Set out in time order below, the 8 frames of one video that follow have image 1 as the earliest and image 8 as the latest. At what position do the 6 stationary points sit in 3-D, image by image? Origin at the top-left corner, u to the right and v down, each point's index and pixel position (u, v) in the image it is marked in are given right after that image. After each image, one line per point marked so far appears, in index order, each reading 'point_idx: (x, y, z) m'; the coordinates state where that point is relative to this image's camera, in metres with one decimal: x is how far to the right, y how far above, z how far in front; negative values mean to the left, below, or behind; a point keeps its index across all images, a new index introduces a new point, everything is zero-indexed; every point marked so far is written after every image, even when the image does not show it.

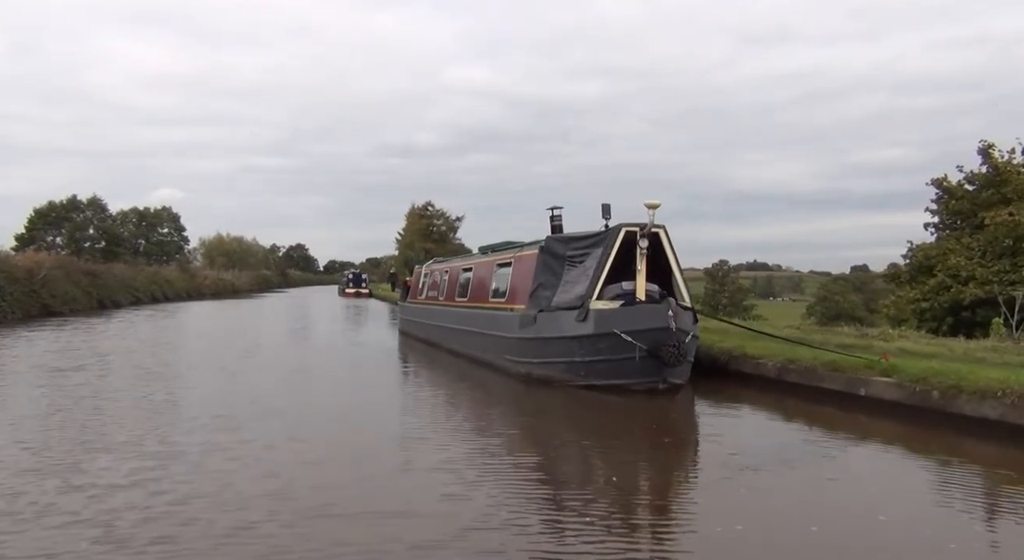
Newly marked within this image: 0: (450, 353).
0: (-1.2, -1.5, +17.9) m
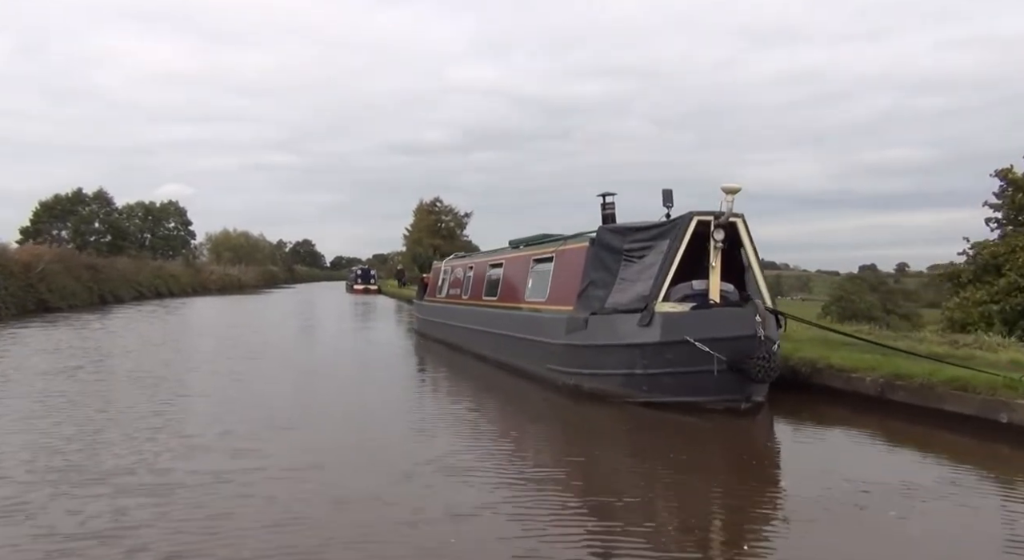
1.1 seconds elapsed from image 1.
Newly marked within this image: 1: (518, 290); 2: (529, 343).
0: (-0.6, -1.4, +16.3) m
1: (+0.1, -0.2, +14.1) m
2: (+0.3, -0.9, +12.5) m
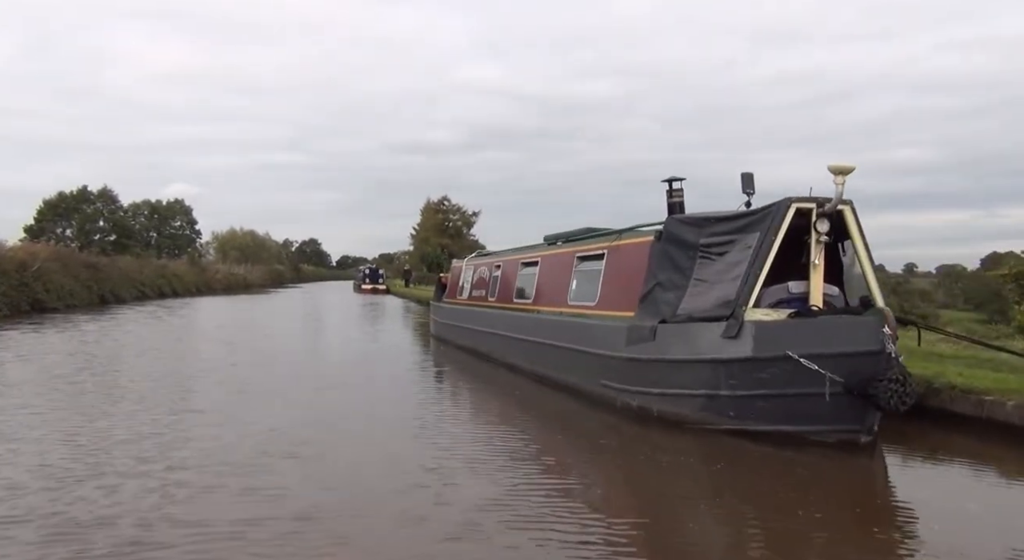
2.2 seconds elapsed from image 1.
0: (-0.1, -1.4, +14.5) m
1: (+0.7, -0.2, +12.4) m
2: (+0.8, -0.9, +10.8) m
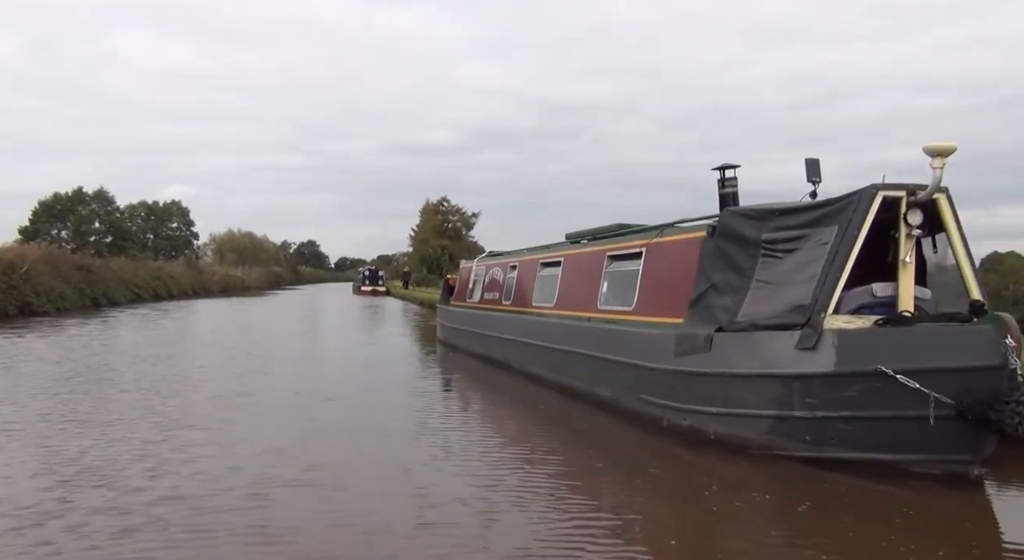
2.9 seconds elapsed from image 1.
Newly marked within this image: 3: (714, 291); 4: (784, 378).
0: (+0.2, -1.5, +13.4) m
1: (+1.0, -0.2, +11.2) m
2: (+1.1, -0.9, +9.6) m
3: (+1.8, -0.1, +7.9) m
4: (+2.1, -0.8, +6.9) m
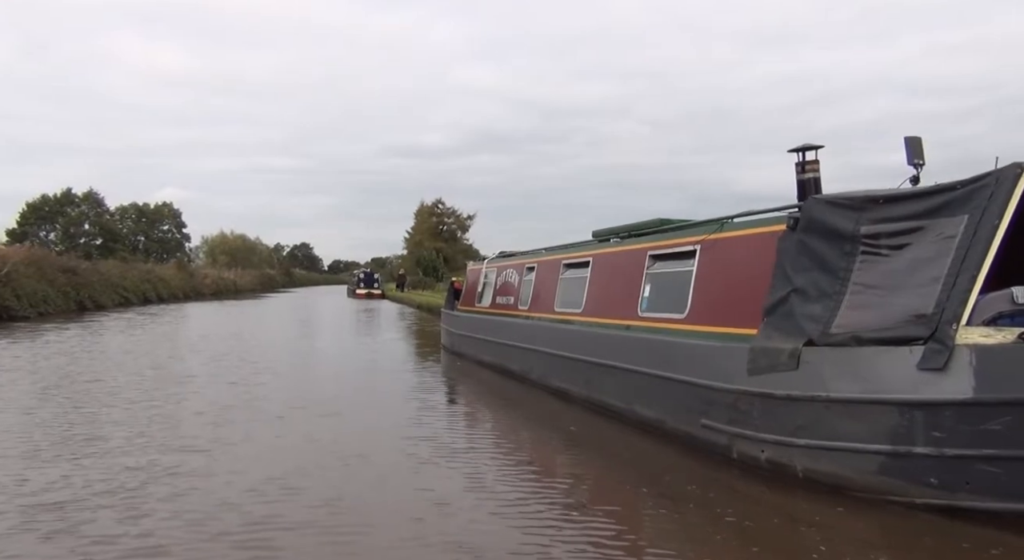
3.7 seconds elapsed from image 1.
0: (+0.5, -1.5, +12.0) m
1: (+1.2, -0.2, +9.9) m
2: (+1.4, -1.0, +8.2) m
3: (+2.1, -0.1, +6.6) m
4: (+2.4, -0.8, +5.5) m
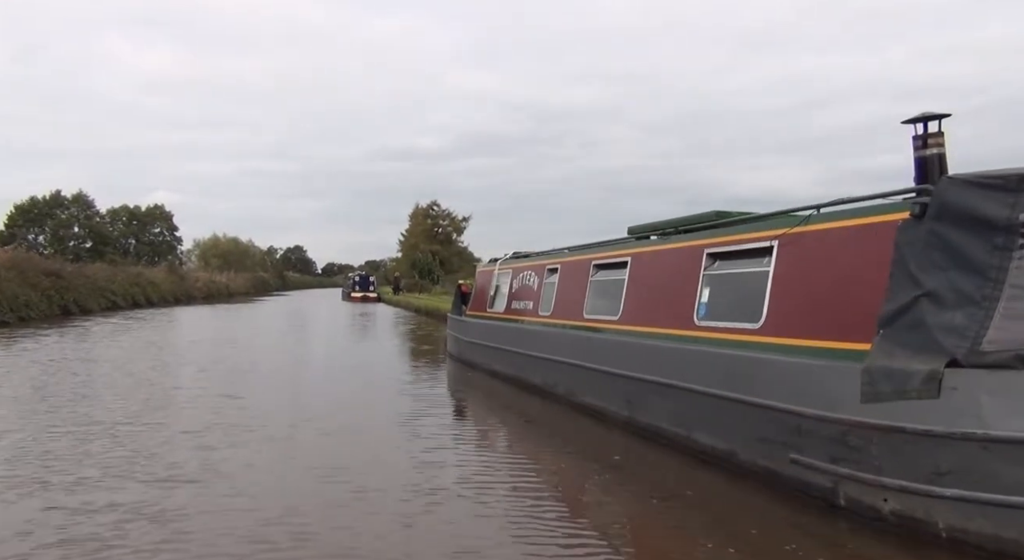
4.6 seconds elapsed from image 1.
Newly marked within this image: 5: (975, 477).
0: (+0.8, -1.5, +10.6) m
1: (+1.5, -0.2, +8.5) m
2: (+1.7, -1.0, +6.8) m
3: (+2.4, -0.1, +5.2) m
4: (+2.8, -0.8, +4.1) m
5: (+2.4, -1.0, +4.7) m
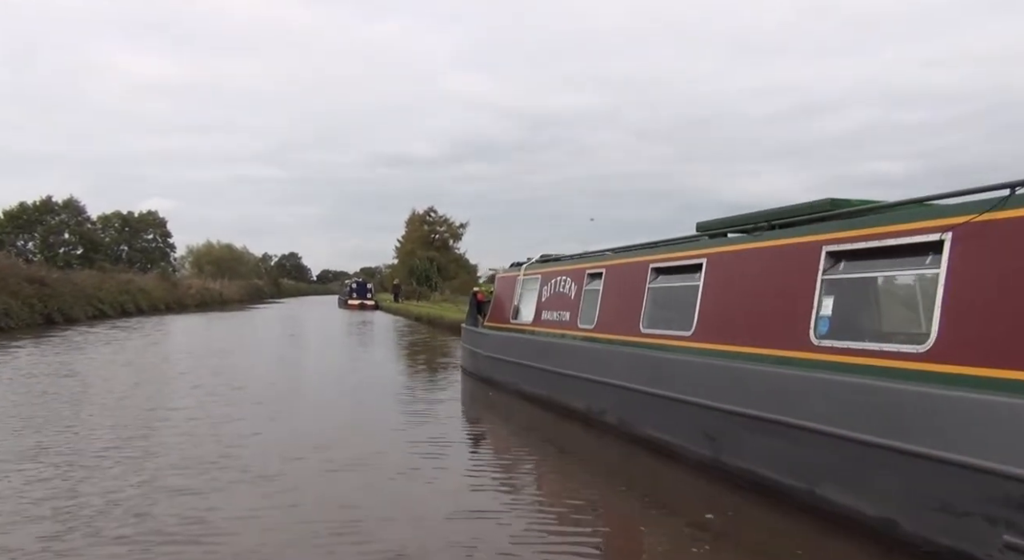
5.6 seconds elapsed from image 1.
0: (+1.2, -1.6, +8.8) m
1: (+2.0, -0.3, +6.7) m
2: (+2.2, -1.0, +5.0) m
3: (+2.9, -0.2, +3.4) m
4: (+3.2, -0.8, +2.3) m
5: (+2.9, -1.0, +2.9) m
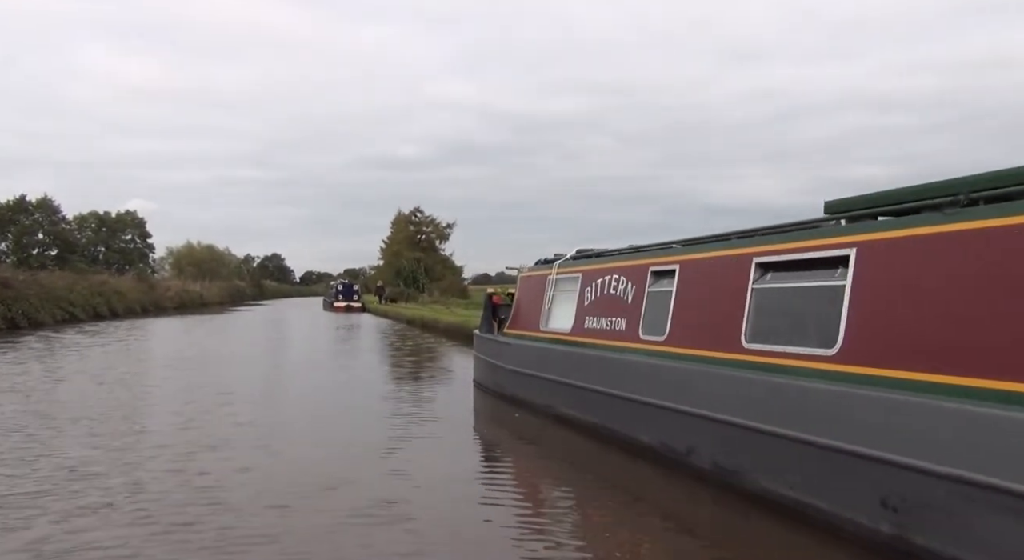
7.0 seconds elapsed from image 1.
0: (+1.7, -1.6, +6.5) m
1: (+2.5, -0.3, +4.5) m
2: (+2.7, -1.0, +2.8) m
3: (+3.5, -0.1, +1.2) m
4: (+3.8, -0.8, +0.2) m
5: (+3.5, -1.0, +0.7) m
